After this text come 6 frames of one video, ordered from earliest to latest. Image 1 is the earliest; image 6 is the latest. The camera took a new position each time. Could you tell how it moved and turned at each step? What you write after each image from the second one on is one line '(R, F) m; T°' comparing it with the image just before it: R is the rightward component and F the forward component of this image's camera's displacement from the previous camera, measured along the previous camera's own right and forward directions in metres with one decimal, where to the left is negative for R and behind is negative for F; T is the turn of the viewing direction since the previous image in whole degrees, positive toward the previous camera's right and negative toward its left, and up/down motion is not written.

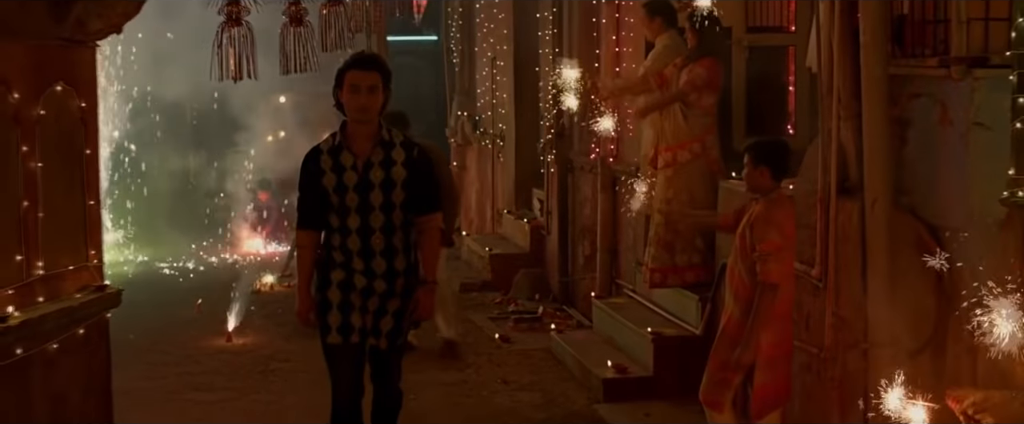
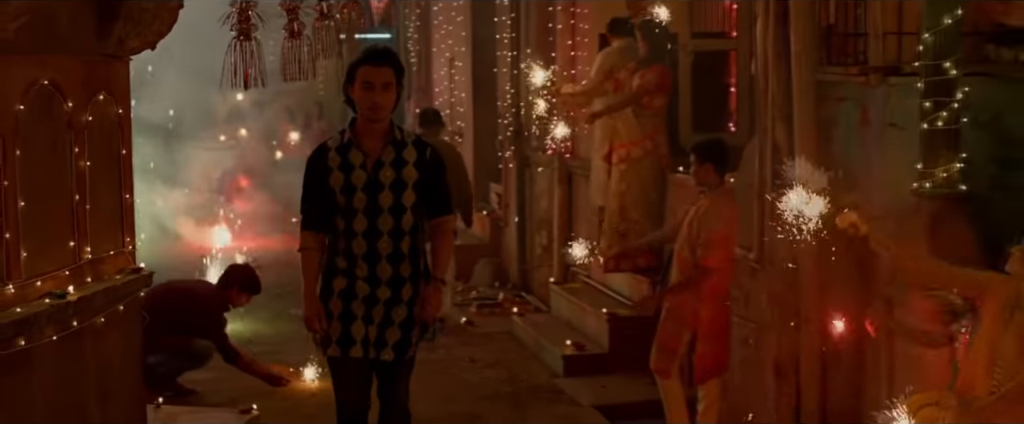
(-0.1, -0.6) m; +2°
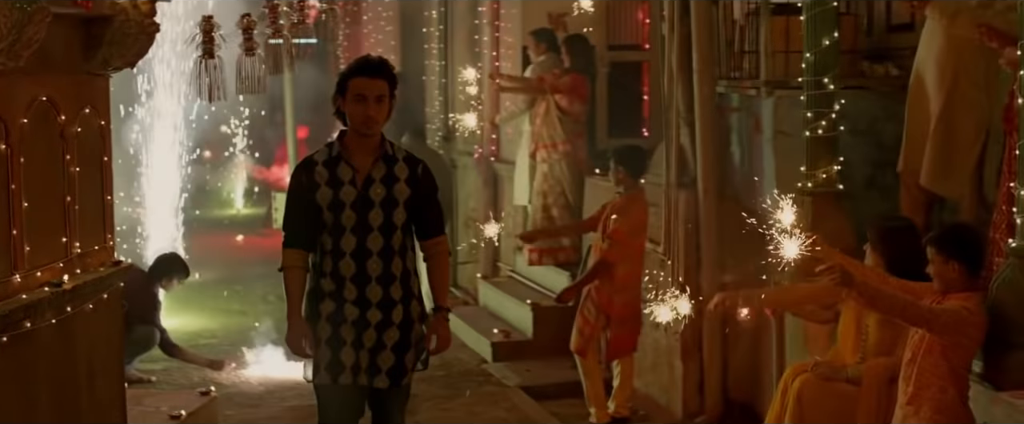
(-0.1, -0.6) m; +3°
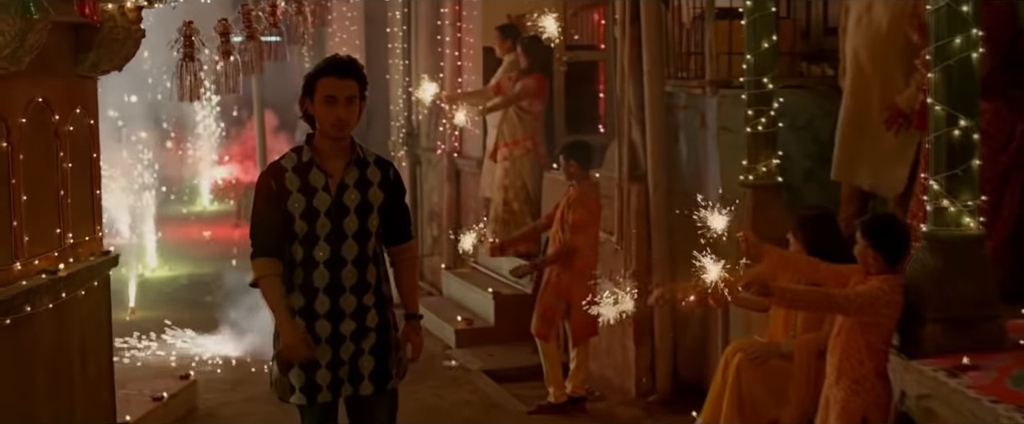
(0.0, -0.4) m; +2°
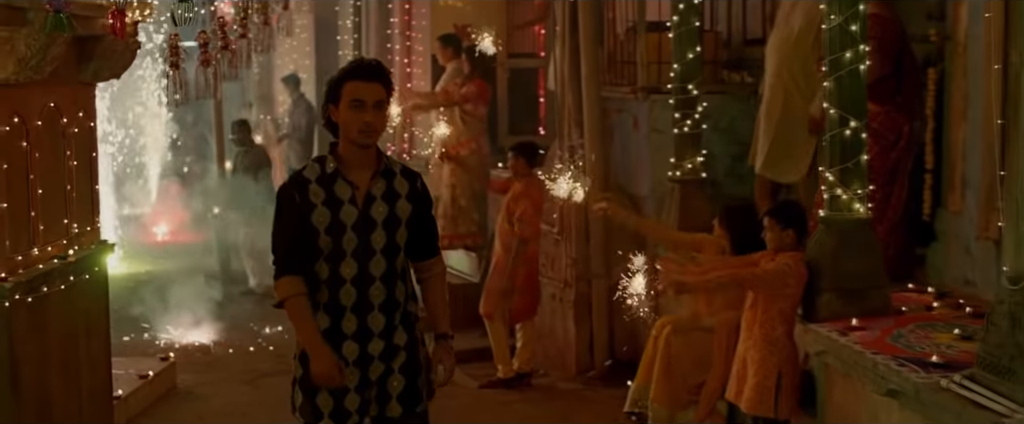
(-0.1, -0.7) m; +3°
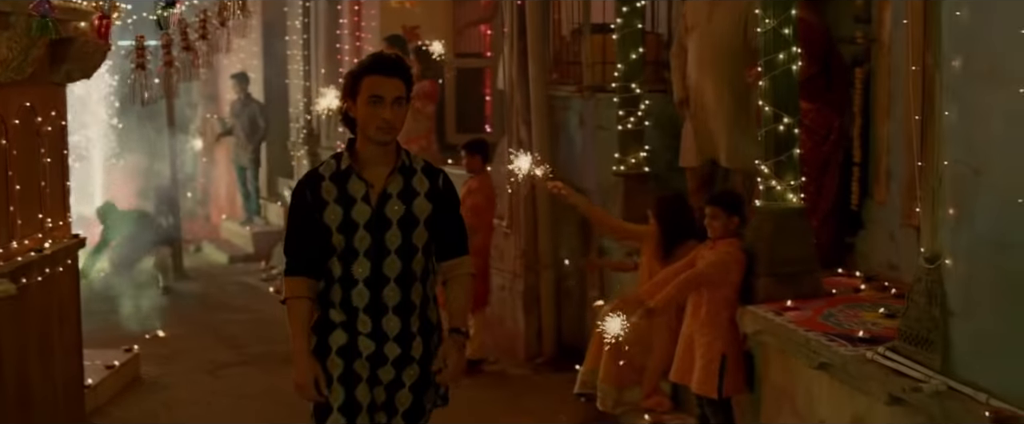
(-0.1, -0.3) m; +3°
